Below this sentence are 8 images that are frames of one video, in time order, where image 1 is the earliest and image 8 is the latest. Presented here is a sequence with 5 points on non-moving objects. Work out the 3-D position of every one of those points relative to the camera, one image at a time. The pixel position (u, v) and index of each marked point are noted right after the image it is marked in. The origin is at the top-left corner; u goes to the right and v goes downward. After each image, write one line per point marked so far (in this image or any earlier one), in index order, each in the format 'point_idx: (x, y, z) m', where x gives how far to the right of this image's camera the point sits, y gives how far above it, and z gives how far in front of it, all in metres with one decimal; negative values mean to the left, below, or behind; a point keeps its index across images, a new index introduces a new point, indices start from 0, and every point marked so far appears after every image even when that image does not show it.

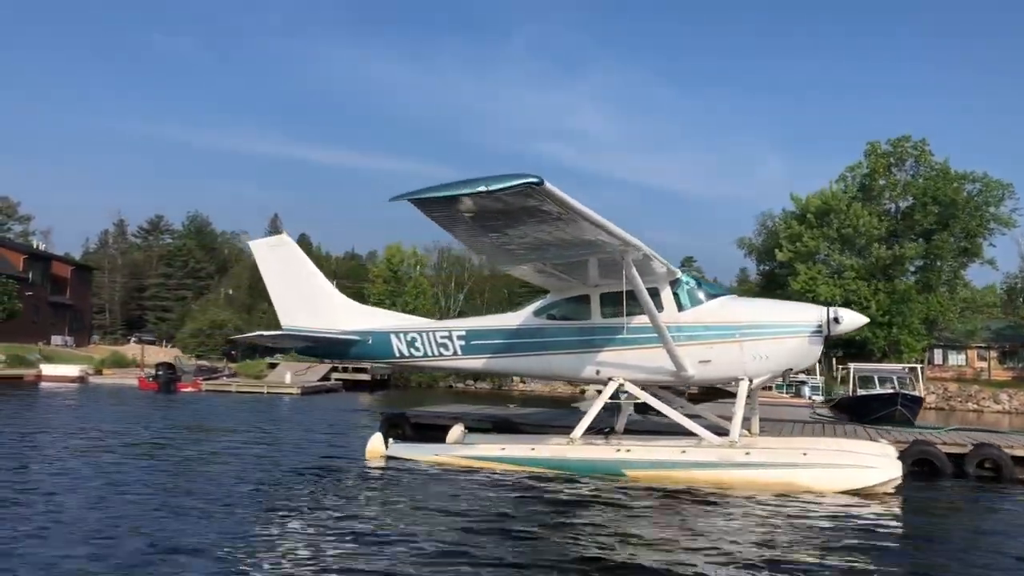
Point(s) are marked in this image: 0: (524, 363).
0: (+0.2, -0.9, +10.4) m
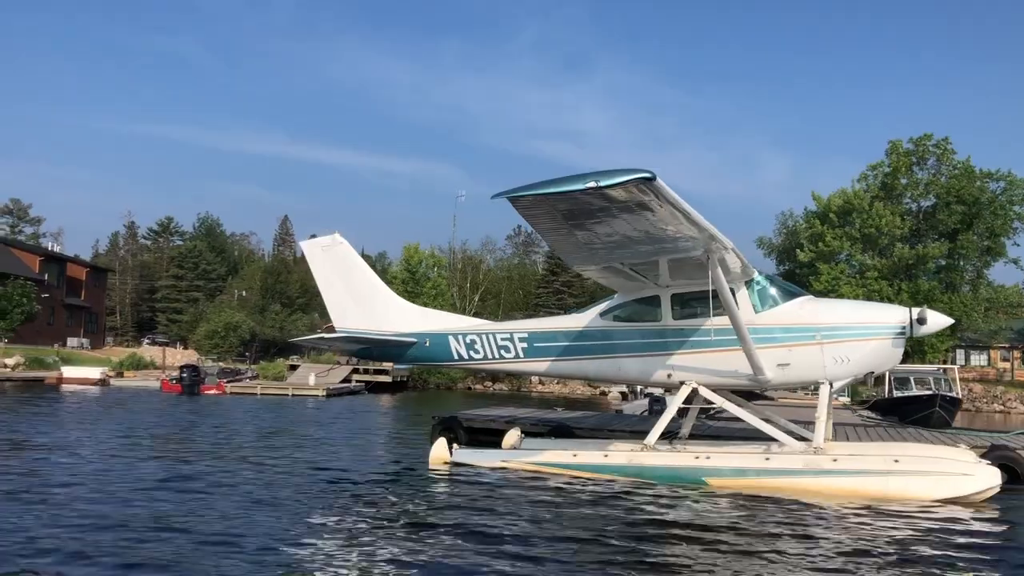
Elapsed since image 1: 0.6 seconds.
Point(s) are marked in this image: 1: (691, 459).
0: (+0.9, -0.9, +10.1) m
1: (+1.9, -1.8, +9.0) m
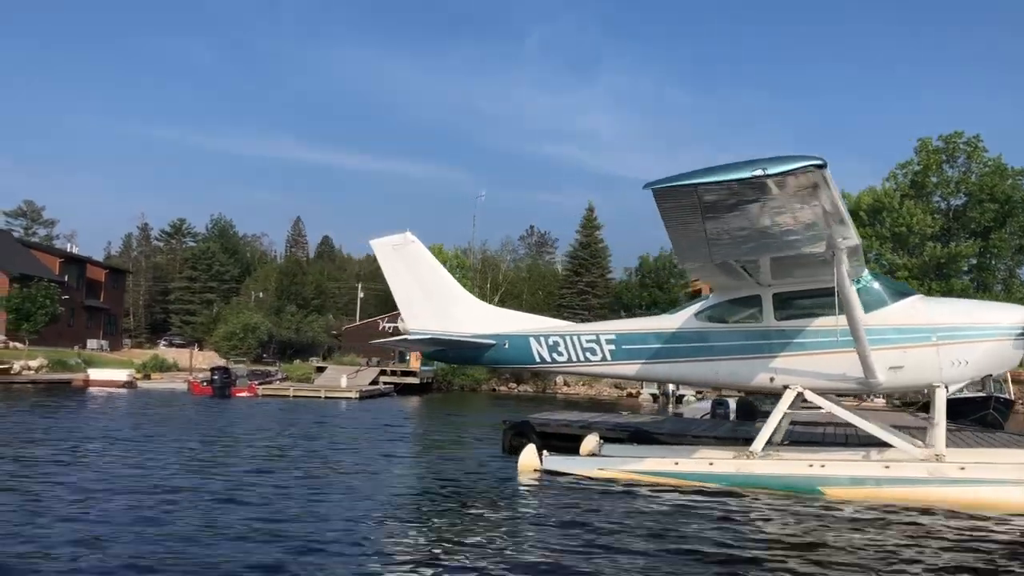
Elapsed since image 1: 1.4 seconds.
0: (+2.0, -0.9, +9.7) m
1: (+2.9, -1.8, +8.5) m
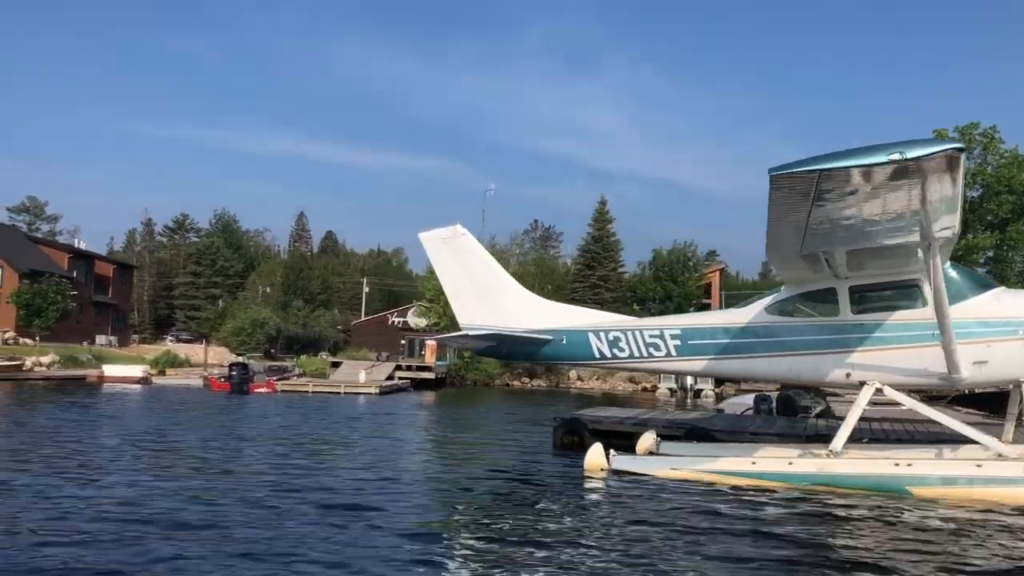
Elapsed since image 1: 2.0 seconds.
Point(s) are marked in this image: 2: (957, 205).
0: (+2.7, -0.8, +9.3) m
1: (+3.6, -1.7, +8.2) m
2: (+3.3, +0.7, +6.4) m
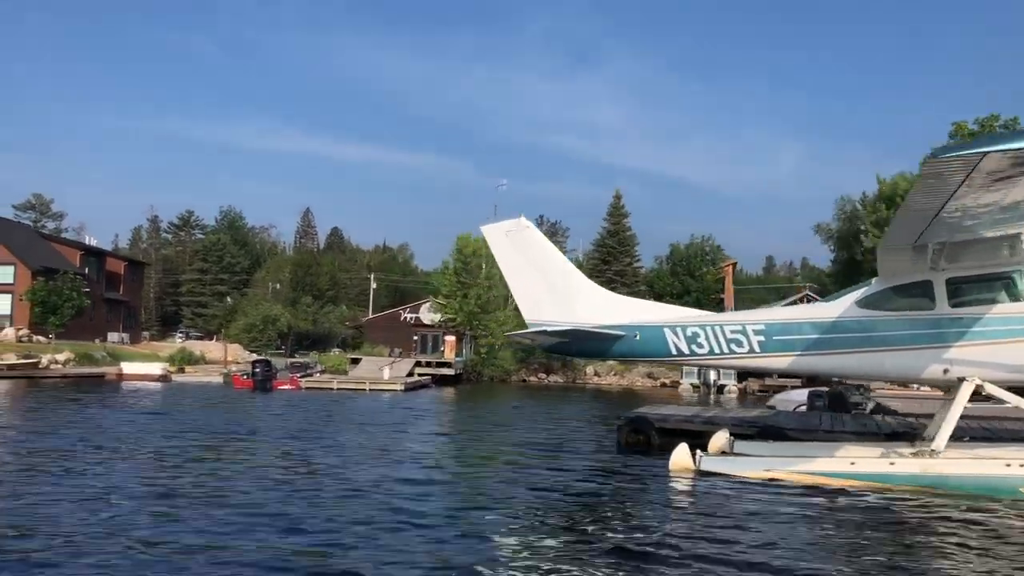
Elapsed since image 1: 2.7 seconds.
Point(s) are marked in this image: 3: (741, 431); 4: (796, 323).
0: (+3.5, -0.8, +9.0) m
1: (+4.5, -1.6, +7.8) m
2: (+4.2, +0.7, +6.0) m
3: (+3.0, -1.9, +11.1) m
4: (+3.1, -0.4, +9.2) m
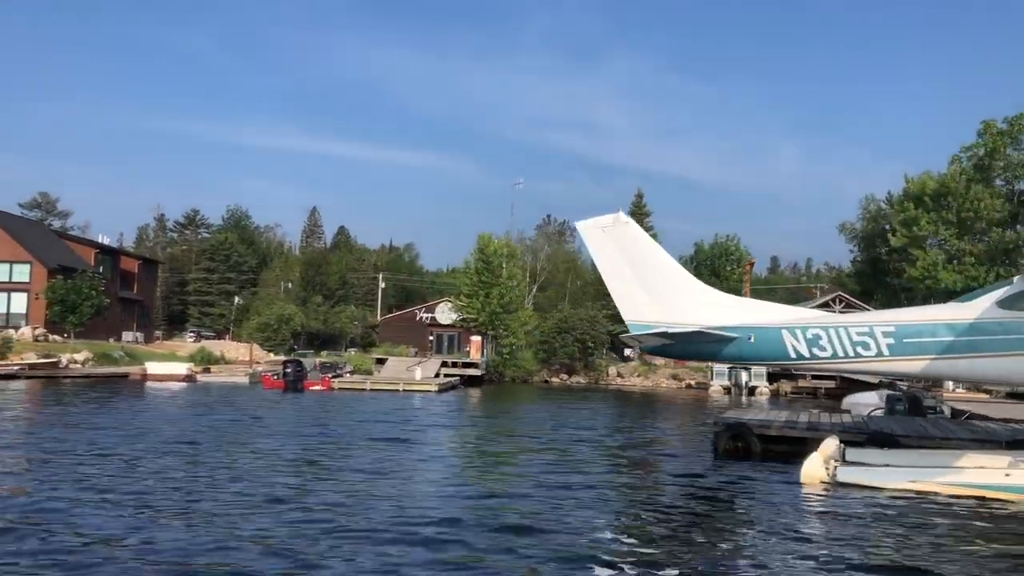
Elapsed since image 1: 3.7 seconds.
0: (+4.7, -0.8, +8.4) m
1: (+5.7, -1.6, +7.3) m
2: (+5.3, +0.7, +5.5) m
3: (+4.2, -1.9, +10.5) m
4: (+4.3, -0.4, +8.7) m
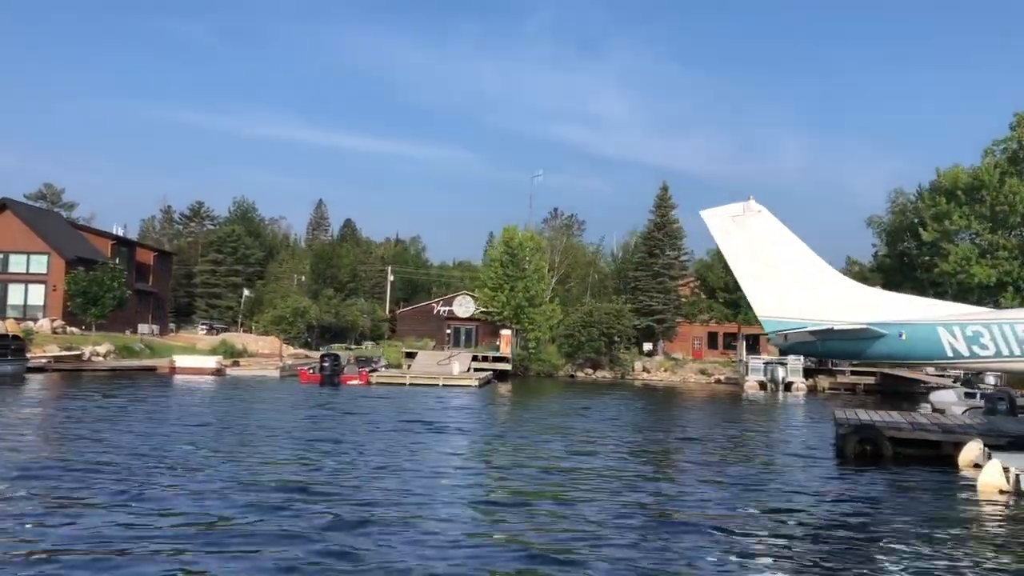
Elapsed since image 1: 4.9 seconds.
0: (+6.1, -0.7, +7.8) m
1: (+7.1, -1.6, +6.7) m
2: (+6.8, +0.7, +4.9) m
3: (+5.5, -1.8, +9.9) m
4: (+5.7, -0.3, +8.1) m
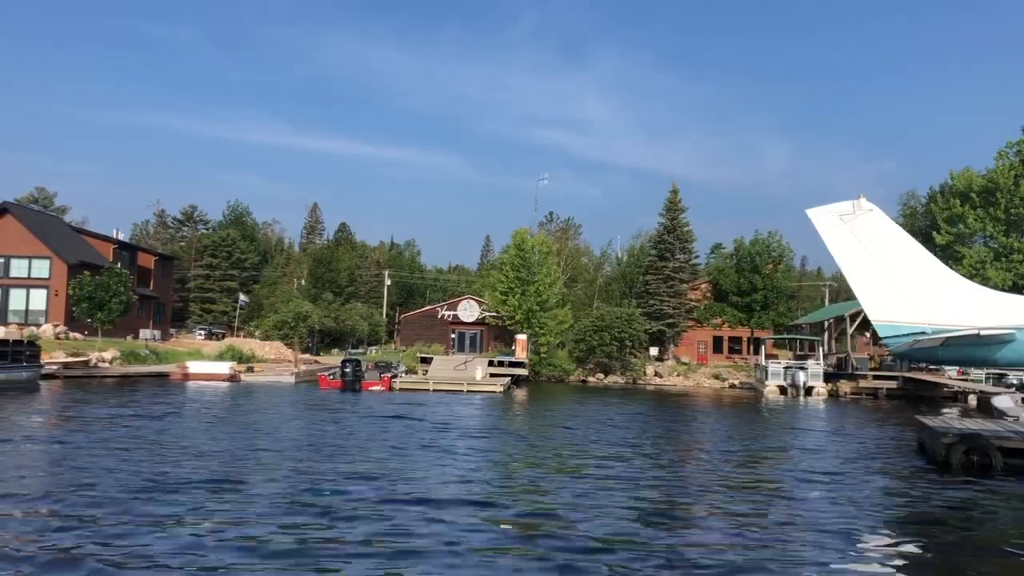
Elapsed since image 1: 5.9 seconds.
0: (+7.2, -0.7, +7.4) m
1: (+8.2, -1.6, +6.3) m
2: (+7.9, +0.8, +4.5) m
3: (+6.6, -1.8, +9.5) m
4: (+6.7, -0.3, +7.6) m
